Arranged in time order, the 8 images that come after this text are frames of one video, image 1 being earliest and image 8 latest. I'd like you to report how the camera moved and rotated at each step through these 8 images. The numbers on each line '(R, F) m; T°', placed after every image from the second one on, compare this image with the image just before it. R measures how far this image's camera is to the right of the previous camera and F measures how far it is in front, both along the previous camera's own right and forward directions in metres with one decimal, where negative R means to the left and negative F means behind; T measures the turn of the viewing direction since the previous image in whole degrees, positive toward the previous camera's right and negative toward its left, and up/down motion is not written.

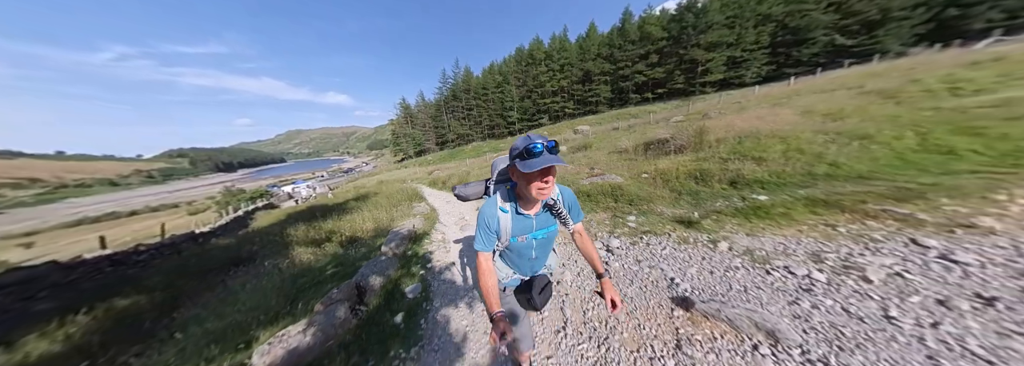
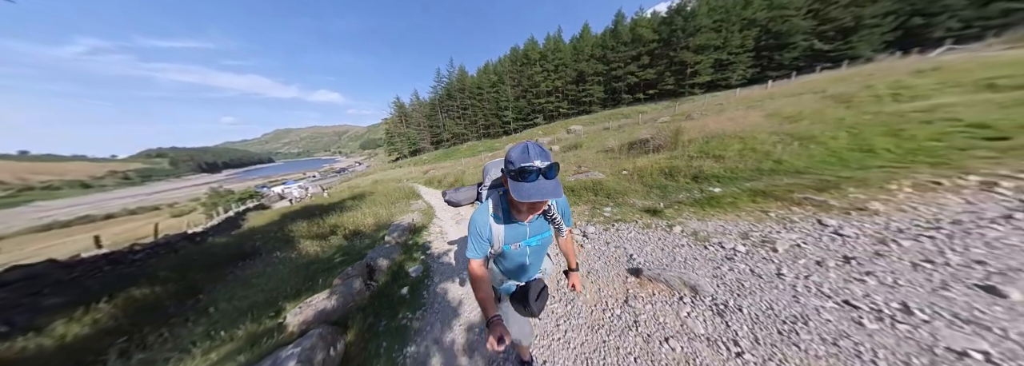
(+0.2, -0.7) m; +1°
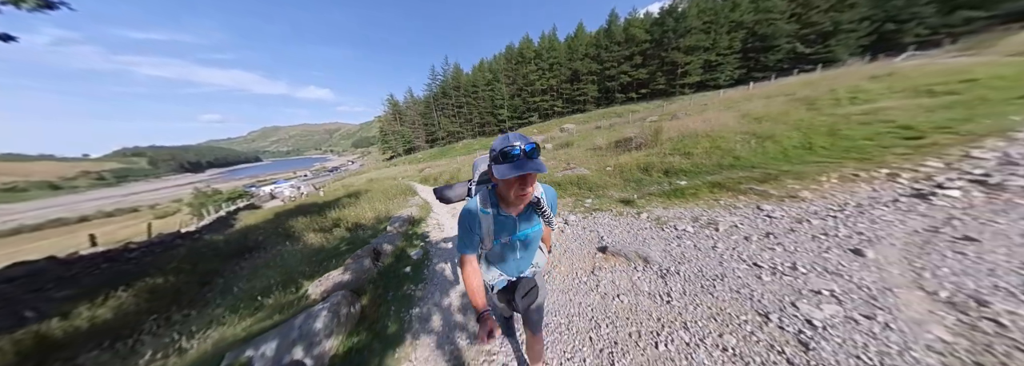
(+0.2, -0.7) m; +1°
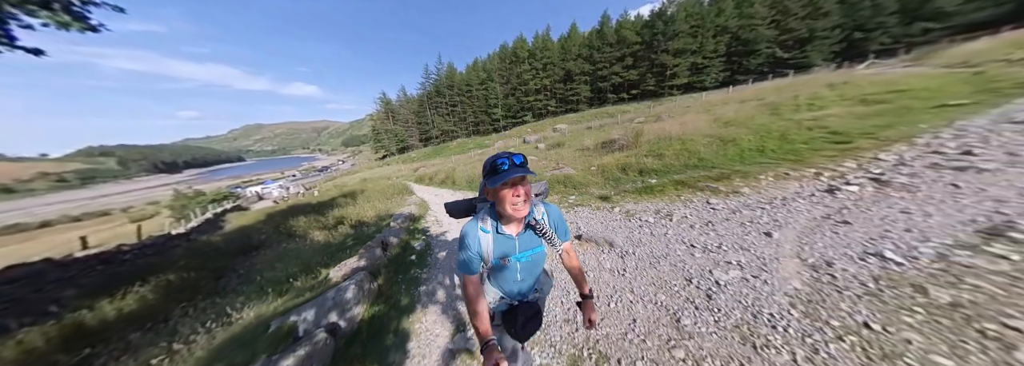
(+0.1, -0.8) m; +2°
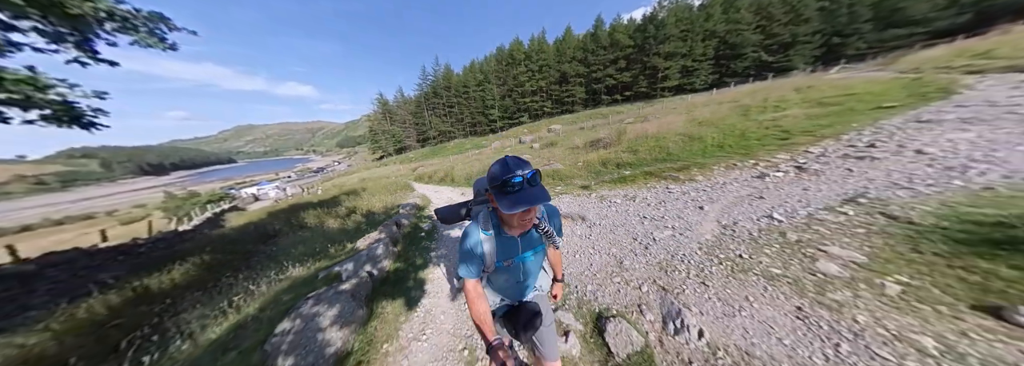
(+0.2, -1.2) m; +1°
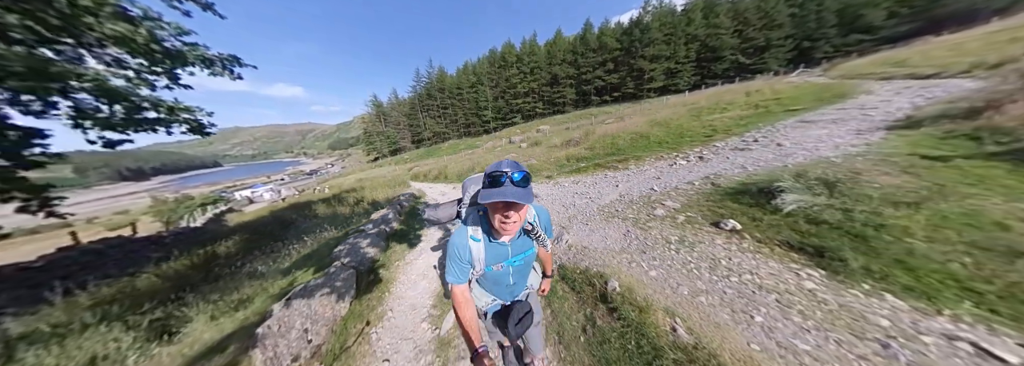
(+1.1, -2.2) m; +1°
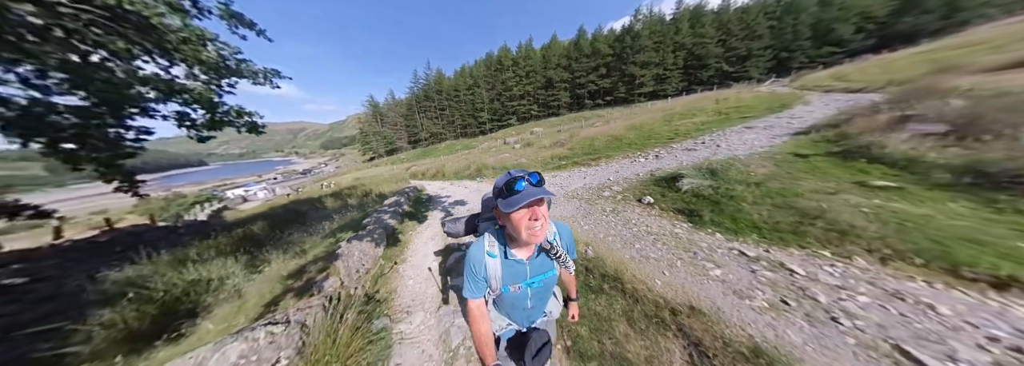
(+0.4, -1.9) m; +1°
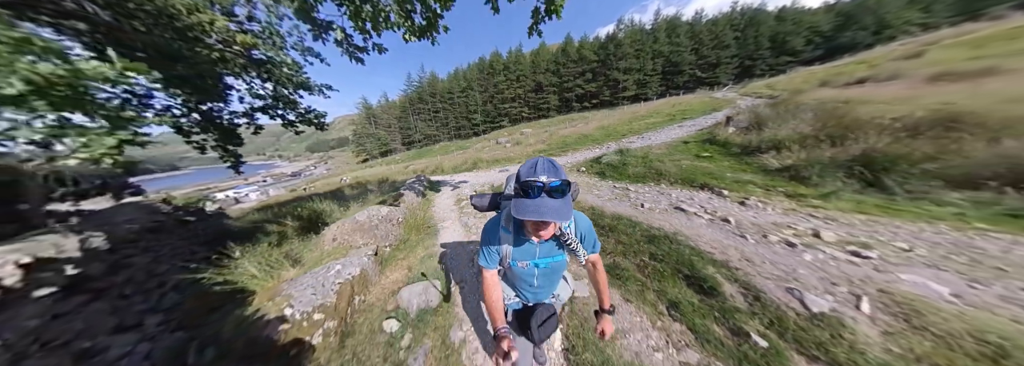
(+0.3, -3.7) m; +2°
